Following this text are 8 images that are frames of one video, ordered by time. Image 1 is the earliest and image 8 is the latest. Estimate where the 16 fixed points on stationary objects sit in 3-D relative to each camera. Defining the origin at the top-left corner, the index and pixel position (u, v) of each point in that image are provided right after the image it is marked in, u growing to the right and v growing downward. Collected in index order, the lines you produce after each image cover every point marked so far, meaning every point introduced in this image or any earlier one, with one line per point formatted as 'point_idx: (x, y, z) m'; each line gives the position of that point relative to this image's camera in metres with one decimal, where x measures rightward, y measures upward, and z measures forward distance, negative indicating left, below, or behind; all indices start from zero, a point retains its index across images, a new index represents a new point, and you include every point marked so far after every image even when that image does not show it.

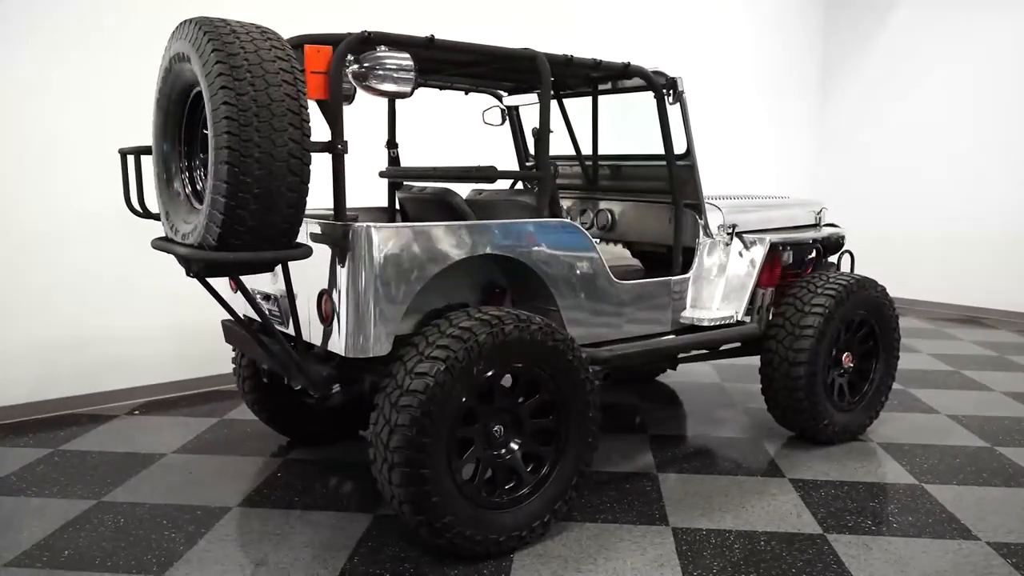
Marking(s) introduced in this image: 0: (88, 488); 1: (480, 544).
0: (-1.4, -0.6, +2.3) m
1: (-0.1, -0.6, +1.8) m
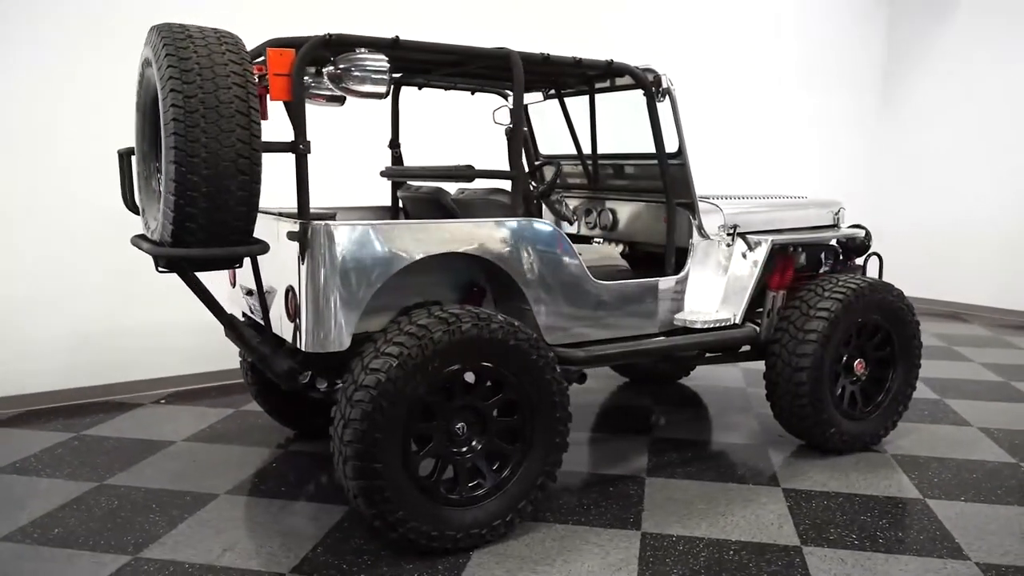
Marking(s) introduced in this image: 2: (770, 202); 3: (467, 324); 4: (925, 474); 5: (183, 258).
0: (-1.4, -0.6, +2.5) m
1: (-0.2, -0.6, +1.8) m
2: (+1.0, +0.3, +2.8) m
3: (-0.1, -0.1, +1.8) m
4: (+1.4, -0.6, +2.5) m
5: (-0.7, +0.1, +1.6) m
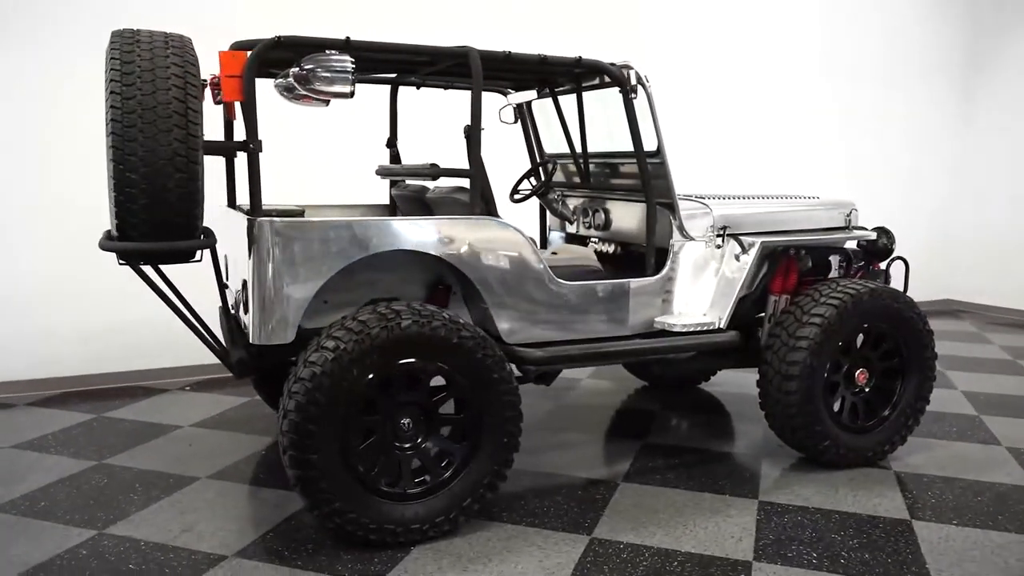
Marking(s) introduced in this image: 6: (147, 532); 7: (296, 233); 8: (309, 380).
0: (-1.5, -0.6, +2.6) m
1: (-0.4, -0.6, +1.9) m
2: (+1.0, +0.3, +2.7) m
3: (-0.3, -0.1, +1.9) m
4: (+1.3, -0.6, +2.3) m
5: (-0.9, +0.1, +1.7) m
6: (-1.0, -0.7, +2.0) m
7: (-0.6, +0.1, +1.9) m
8: (-0.5, -0.2, +1.8) m
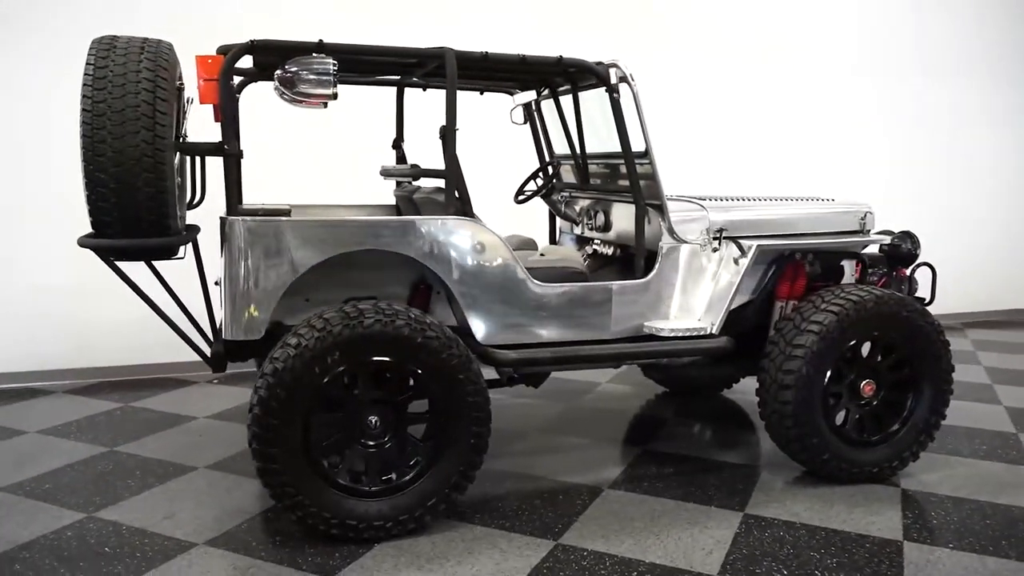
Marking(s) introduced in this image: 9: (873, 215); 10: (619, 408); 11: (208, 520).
0: (-1.5, -0.6, +2.8) m
1: (-0.5, -0.6, +1.9) m
2: (+1.0, +0.3, +2.6) m
3: (-0.4, -0.1, +1.9) m
4: (+1.2, -0.7, +2.1) m
5: (-1.0, +0.1, +1.8) m
6: (-1.1, -0.7, +2.1) m
7: (-0.7, +0.1, +1.9) m
8: (-0.6, -0.2, +1.8) m
9: (+1.3, +0.3, +2.7) m
10: (+0.5, -0.6, +3.4) m
11: (-0.9, -0.7, +2.1) m
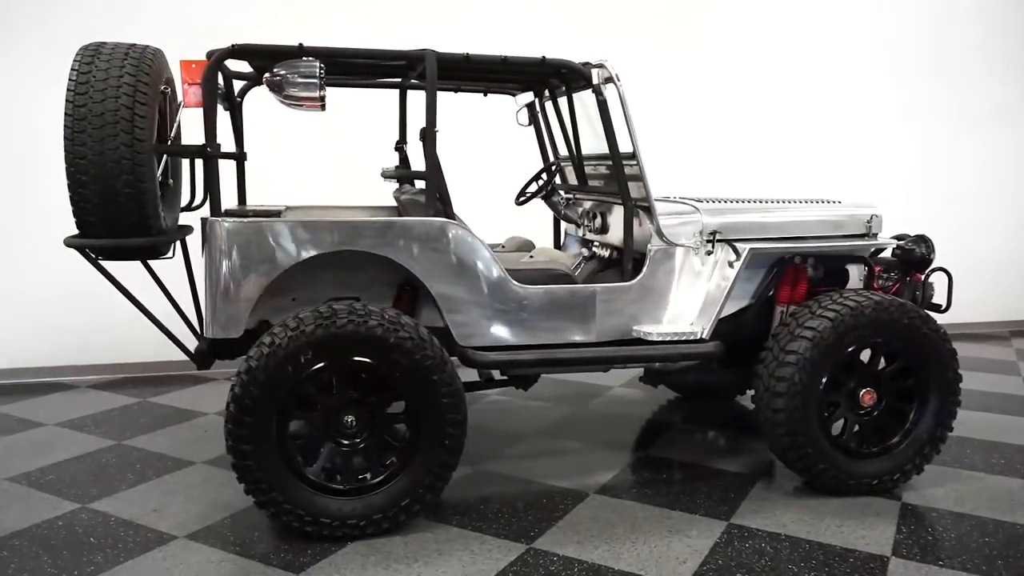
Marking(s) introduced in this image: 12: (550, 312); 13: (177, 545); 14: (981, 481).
0: (-1.5, -0.6, +2.9) m
1: (-0.5, -0.6, +1.9) m
2: (+0.9, +0.3, +2.5) m
3: (-0.4, -0.1, +1.9) m
4: (+1.2, -0.7, +2.1) m
5: (-1.1, +0.1, +1.8) m
6: (-1.2, -0.7, +2.1) m
7: (-0.7, +0.1, +2.0) m
8: (-0.7, -0.2, +1.8) m
9: (+1.3, +0.2, +2.6) m
10: (+0.5, -0.6, +3.4) m
11: (-0.9, -0.7, +2.1) m
12: (+0.1, -0.1, +2.2) m
13: (-0.9, -0.7, +1.9) m
14: (+1.6, -0.7, +2.4) m
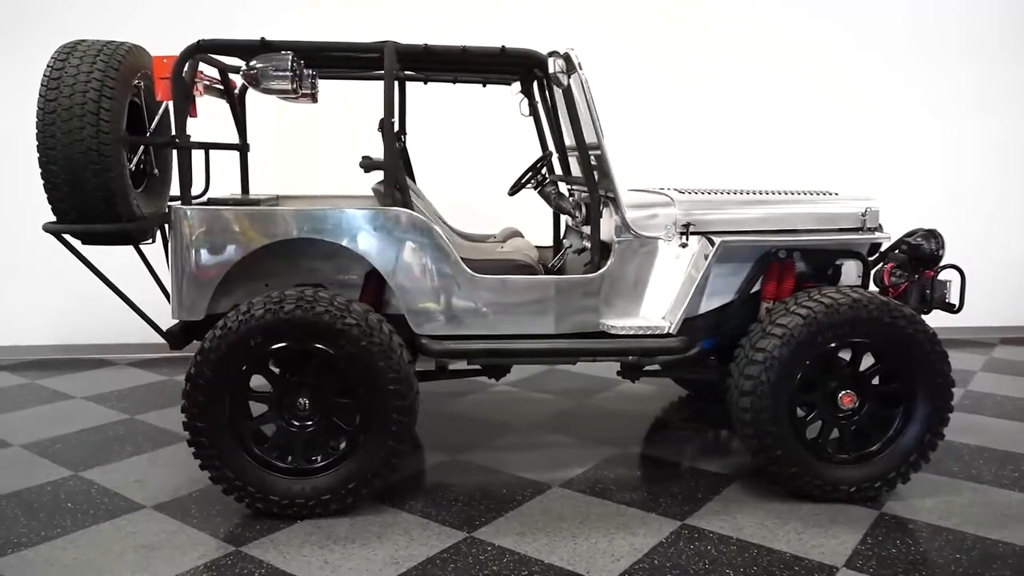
0: (-1.6, -0.5, +3.1) m
1: (-0.7, -0.6, +2.0) m
2: (+0.9, +0.3, +2.4) m
3: (-0.6, 0.0, +2.0) m
4: (+1.0, -0.7, +1.9) m
5: (-1.2, +0.2, +2.0) m
6: (-1.3, -0.6, +2.3) m
7: (-0.9, +0.2, +2.0) m
8: (-0.8, -0.2, +1.9) m
9: (+1.2, +0.3, +2.4) m
10: (+0.5, -0.5, +3.3) m
11: (-1.1, -0.6, +2.2) m
12: (0.0, 0.0, +2.2) m
13: (-1.0, -0.6, +2.0) m
14: (+1.5, -0.7, +2.3) m
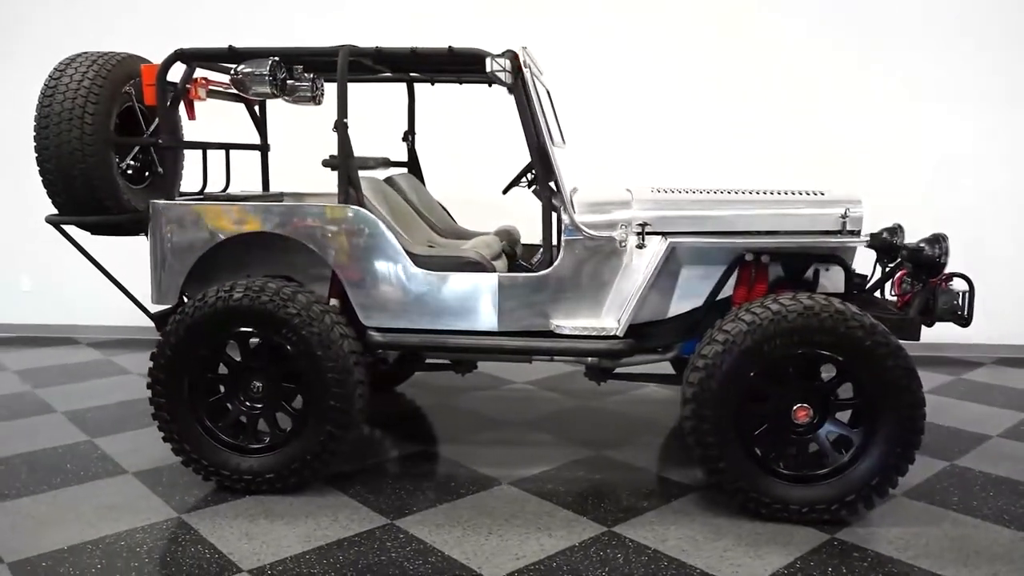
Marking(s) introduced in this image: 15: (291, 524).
0: (-1.6, -0.5, +3.4) m
1: (-0.9, -0.6, +2.1) m
2: (+0.8, +0.3, +2.3) m
3: (-0.8, 0.0, +2.1) m
4: (+0.8, -0.7, +1.8) m
5: (-1.4, +0.2, +2.2) m
6: (-1.4, -0.6, +2.6) m
7: (-1.0, +0.2, +2.2) m
8: (-1.0, -0.1, +2.1) m
9: (+1.1, +0.2, +2.2) m
10: (+0.6, -0.6, +3.2) m
11: (-1.2, -0.6, +2.5) m
12: (-0.1, 0.0, +2.2) m
13: (-1.2, -0.6, +2.3) m
14: (+1.3, -0.7, +2.0) m
15: (-0.6, -0.6, +2.0) m
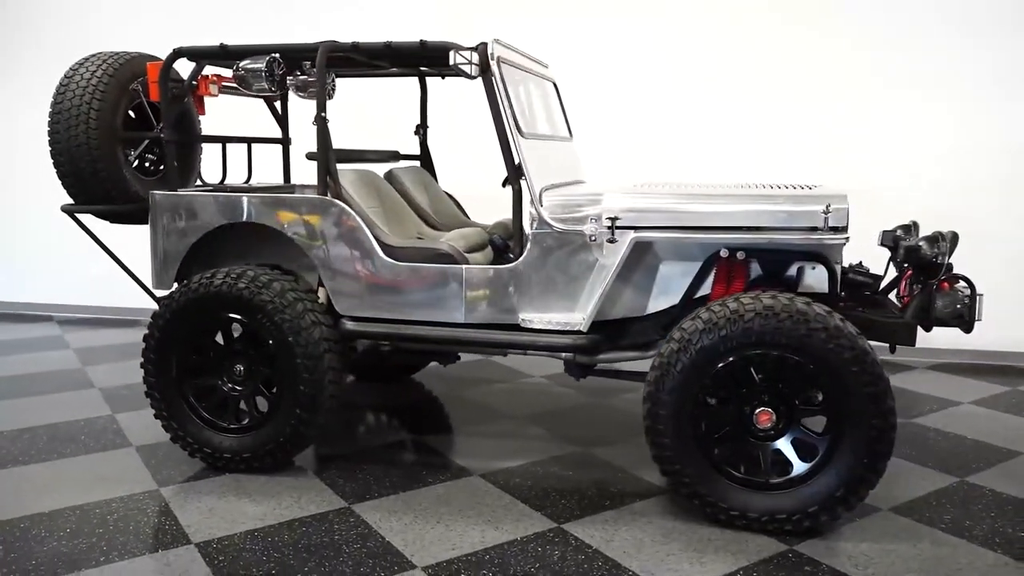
0: (-1.5, -0.4, +3.6) m
1: (-1.0, -0.5, +2.3) m
2: (+0.7, +0.3, +2.2) m
3: (-0.9, 0.0, +2.2) m
4: (+0.6, -0.7, +1.7) m
5: (-1.5, +0.2, +2.4) m
6: (-1.5, -0.5, +2.7) m
7: (-1.1, +0.3, +2.4) m
8: (-1.1, -0.1, +2.3) m
9: (+1.0, +0.2, +2.1) m
10: (+0.6, -0.5, +3.2) m
11: (-1.3, -0.5, +2.6) m
12: (-0.2, 0.0, +2.3) m
13: (-1.3, -0.5, +2.4) m
14: (+1.2, -0.7, +1.9) m
15: (-0.7, -0.6, +2.1) m
